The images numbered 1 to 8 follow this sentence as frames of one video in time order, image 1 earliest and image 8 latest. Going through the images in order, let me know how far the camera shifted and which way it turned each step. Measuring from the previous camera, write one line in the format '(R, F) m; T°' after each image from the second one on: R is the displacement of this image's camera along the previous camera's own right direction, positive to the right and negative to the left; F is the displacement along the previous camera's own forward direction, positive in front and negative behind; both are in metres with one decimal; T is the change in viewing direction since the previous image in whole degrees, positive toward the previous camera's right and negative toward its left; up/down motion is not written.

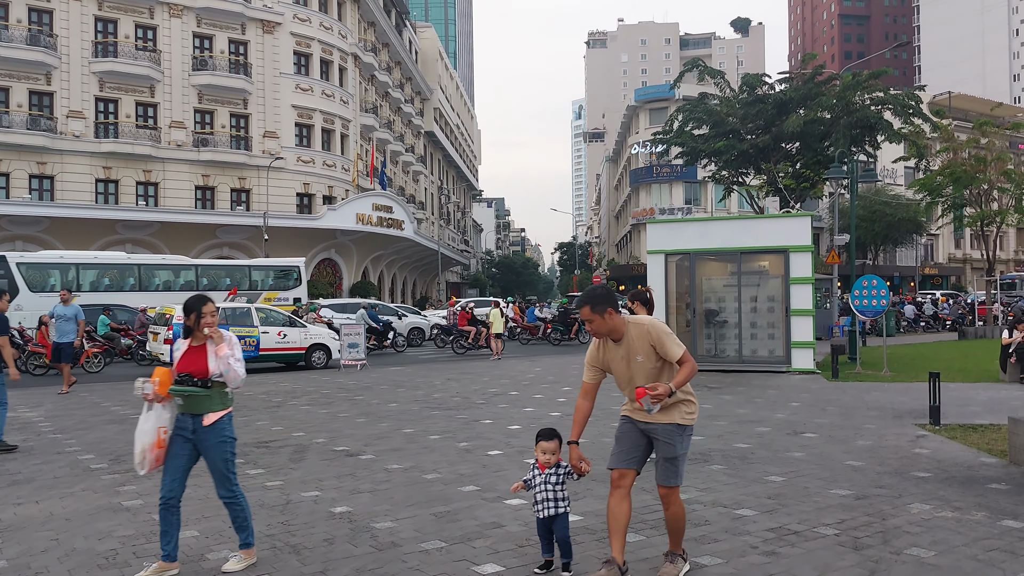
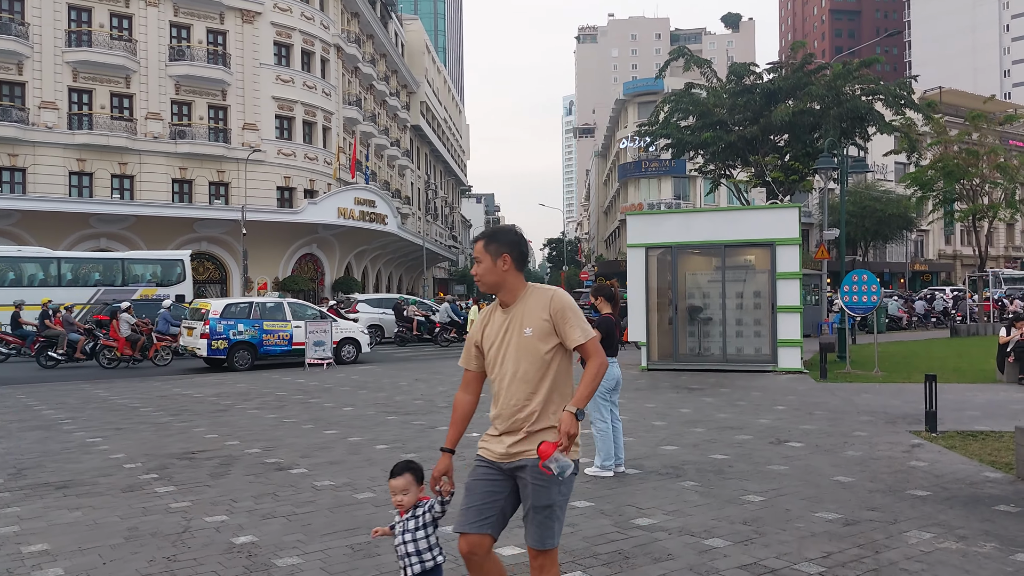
(+0.4, +0.9) m; +1°
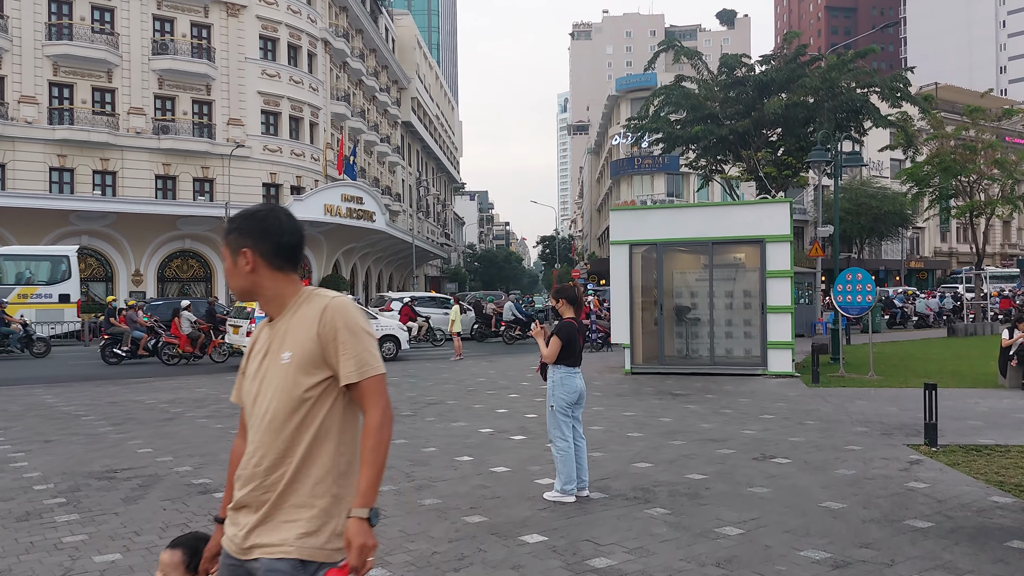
(+0.4, +0.8) m; 0°
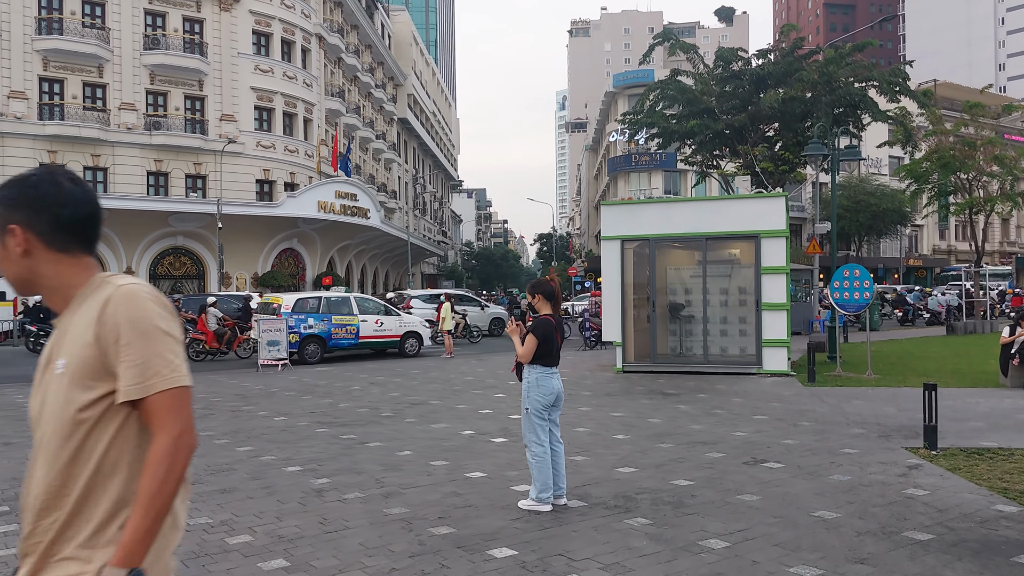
(+0.2, +0.4) m; 0°
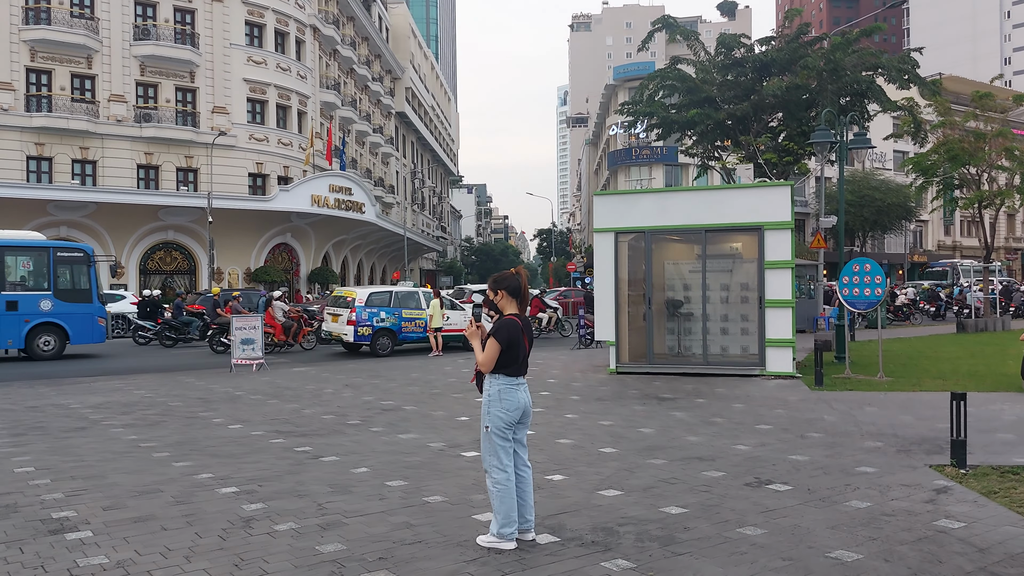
(+0.3, +1.0) m; 0°
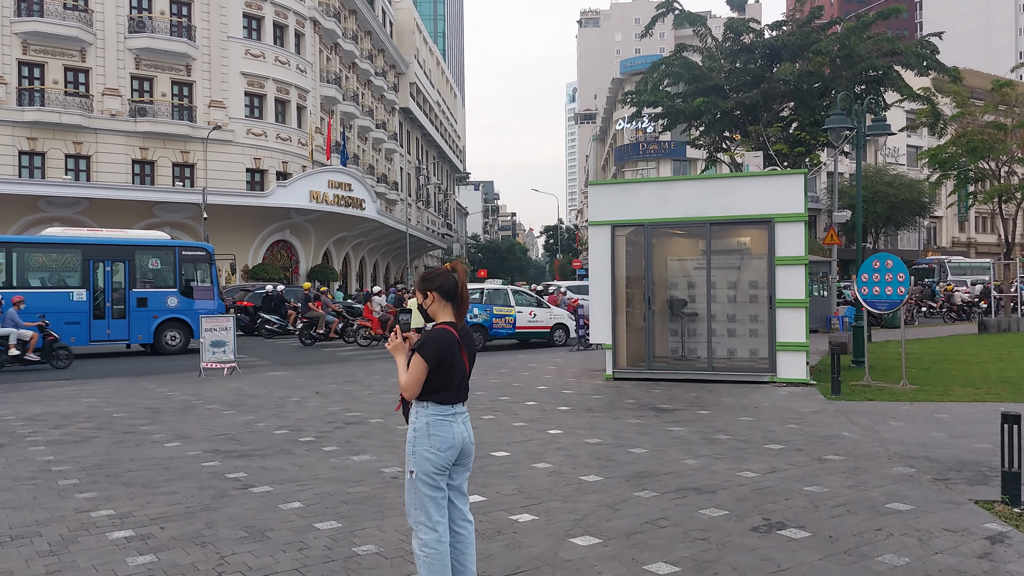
(+0.3, +1.2) m; -1°
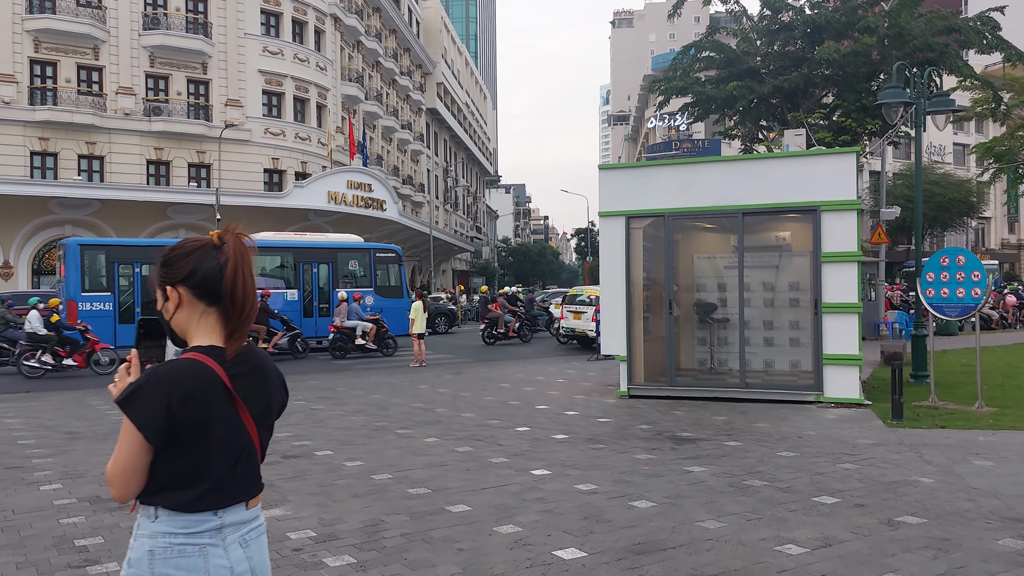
(+0.5, +2.0) m; -2°
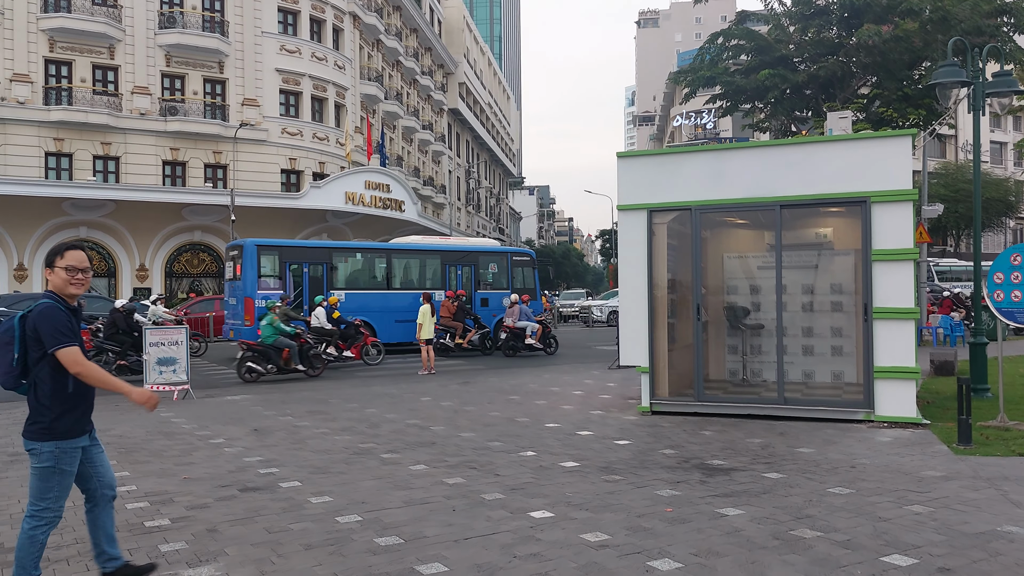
(+0.2, +1.3) m; -2°
